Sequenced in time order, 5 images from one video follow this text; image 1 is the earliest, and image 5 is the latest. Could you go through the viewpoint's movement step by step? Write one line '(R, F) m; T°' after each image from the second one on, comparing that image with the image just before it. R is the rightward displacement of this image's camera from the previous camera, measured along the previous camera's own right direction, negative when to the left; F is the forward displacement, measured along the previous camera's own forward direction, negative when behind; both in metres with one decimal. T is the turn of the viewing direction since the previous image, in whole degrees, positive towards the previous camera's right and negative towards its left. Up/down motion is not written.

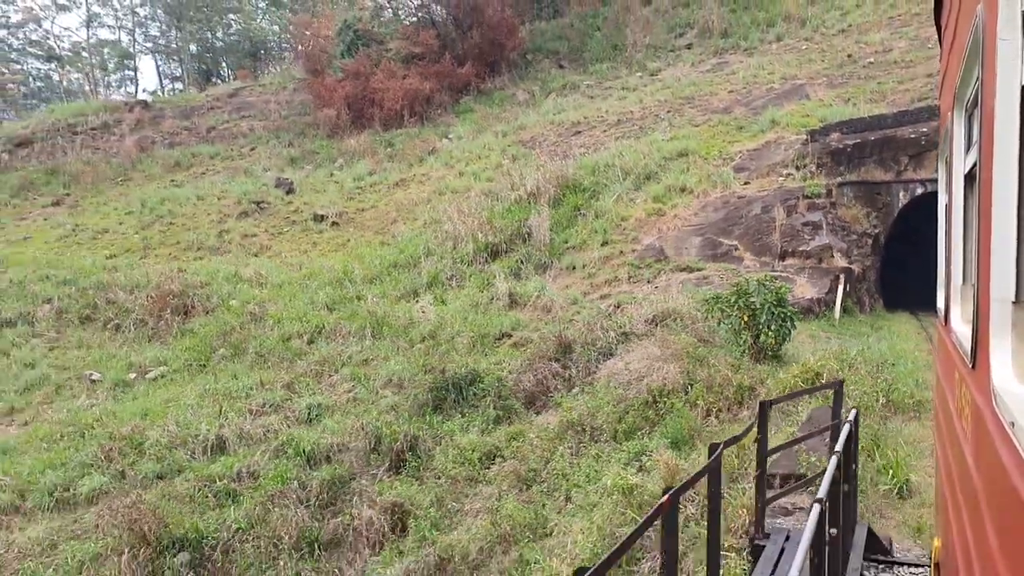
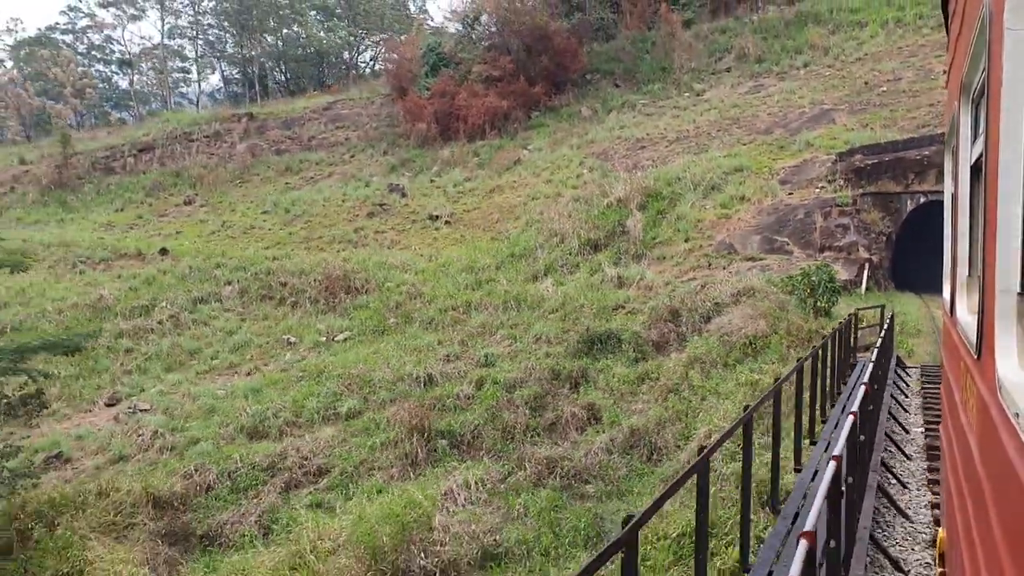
(-1.4, -3.3) m; 0°
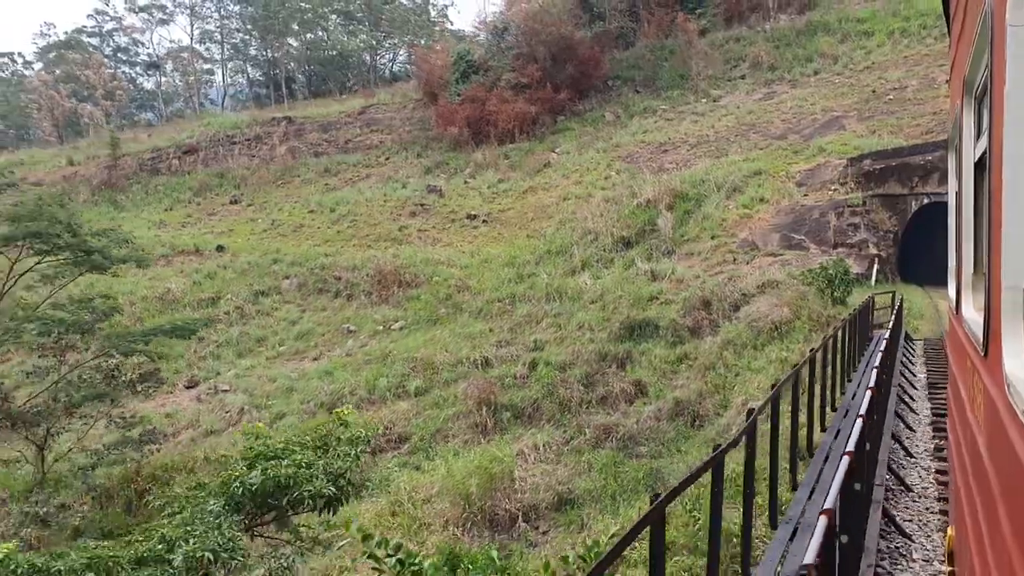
(-0.6, -1.4) m; 0°
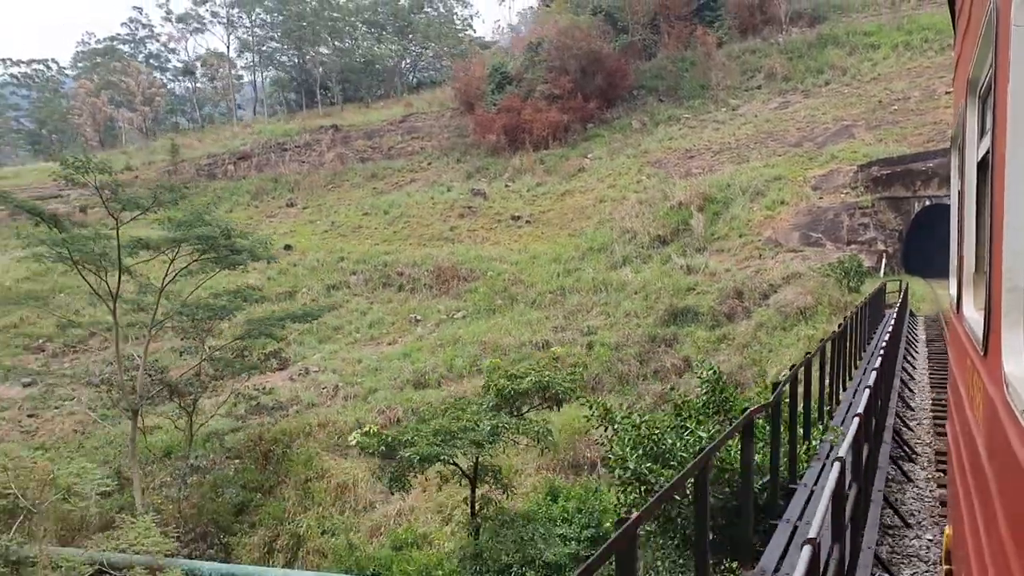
(-0.9, -2.0) m; 0°
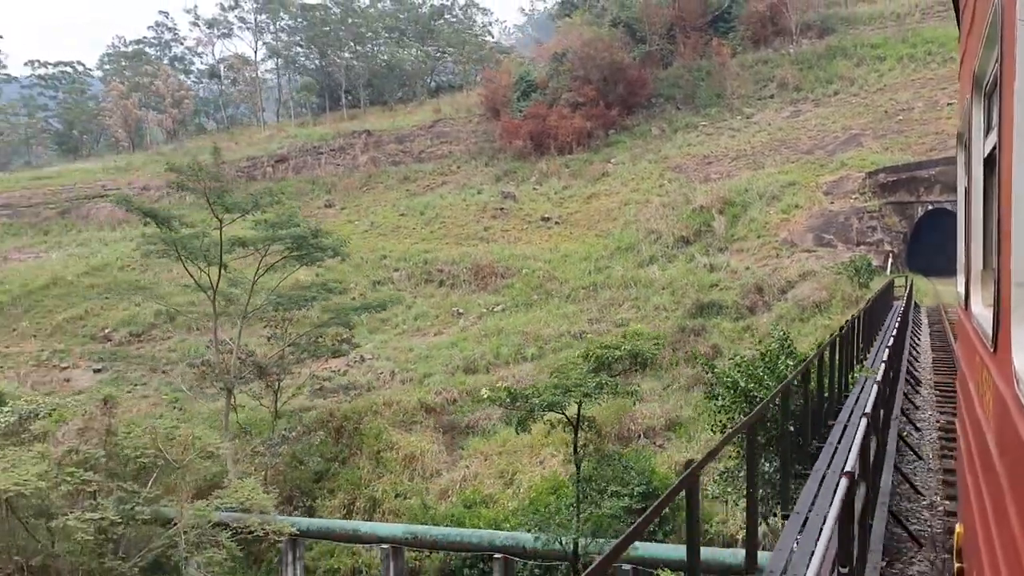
(-0.7, -1.5) m; 0°
